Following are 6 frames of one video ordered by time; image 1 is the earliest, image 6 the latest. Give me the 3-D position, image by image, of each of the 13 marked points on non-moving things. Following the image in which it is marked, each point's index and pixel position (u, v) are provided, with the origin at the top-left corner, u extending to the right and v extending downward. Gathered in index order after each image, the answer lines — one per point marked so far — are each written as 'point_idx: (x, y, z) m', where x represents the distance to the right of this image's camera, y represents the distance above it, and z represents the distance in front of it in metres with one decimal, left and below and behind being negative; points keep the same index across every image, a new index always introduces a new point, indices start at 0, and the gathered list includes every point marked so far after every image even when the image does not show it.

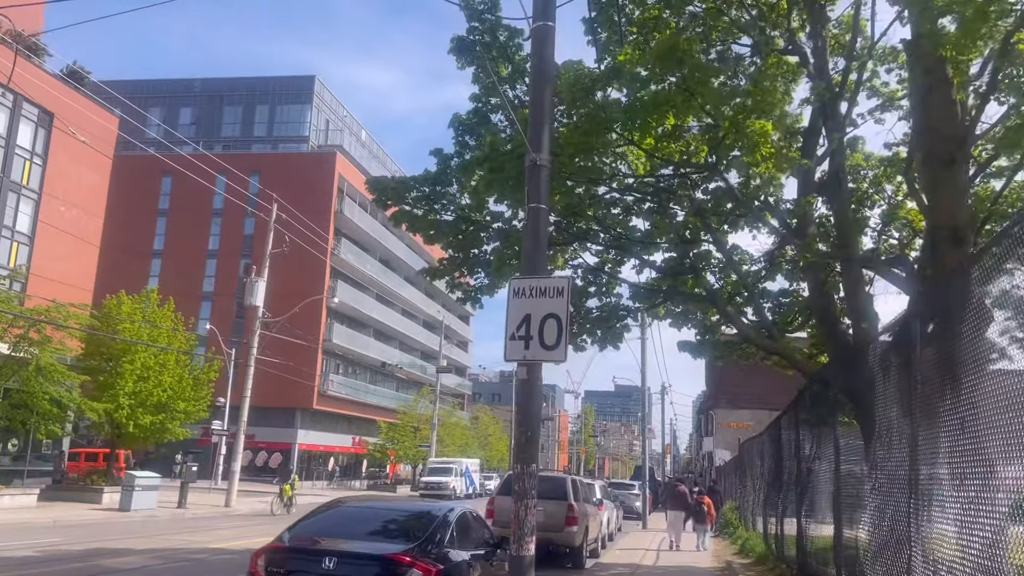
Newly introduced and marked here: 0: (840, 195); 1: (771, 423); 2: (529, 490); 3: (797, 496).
0: (+4.4, +1.3, +11.1) m
1: (+4.8, -2.6, +15.1) m
2: (+0.1, -1.6, +6.6) m
3: (+4.2, -3.1, +11.9) m
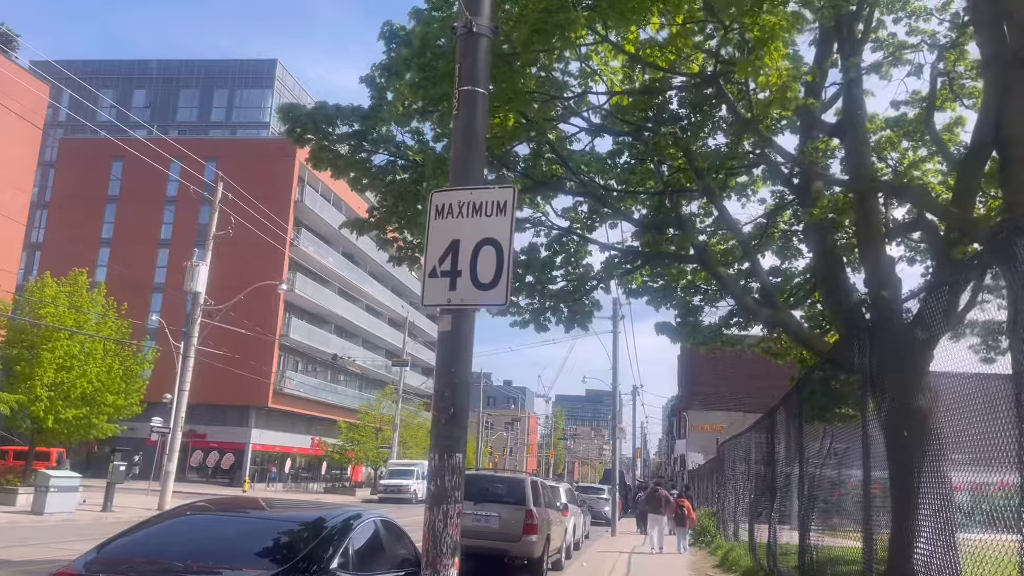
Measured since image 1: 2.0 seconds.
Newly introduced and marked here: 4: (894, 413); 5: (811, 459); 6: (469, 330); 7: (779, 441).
0: (+3.8, +1.7, +9.2) m
1: (+4.0, -2.2, +13.3) m
2: (-0.3, -1.1, +4.5) m
3: (+3.5, -2.7, +10.0) m
4: (+3.3, -1.1, +7.1) m
5: (+3.5, -2.0, +9.5) m
6: (-0.3, -0.2, +4.8) m
7: (+3.8, -2.2, +11.5) m
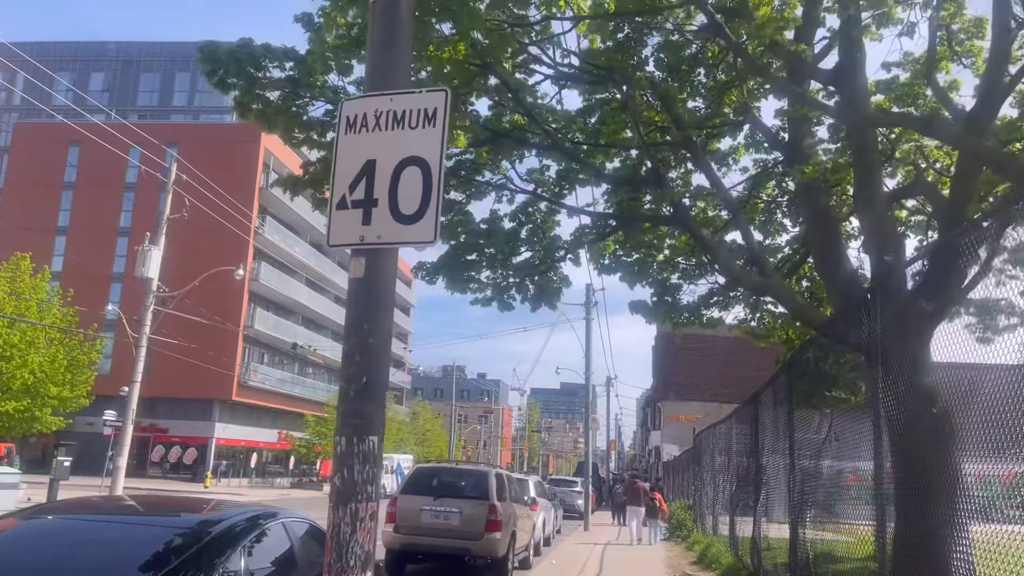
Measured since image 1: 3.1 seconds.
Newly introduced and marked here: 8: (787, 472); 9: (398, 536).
0: (+3.4, +2.1, +8.2) m
1: (+3.5, -1.8, +12.3) m
2: (-0.6, -0.8, +3.5) m
3: (+3.1, -2.4, +9.1) m
4: (+2.9, -0.8, +6.1) m
5: (+3.1, -1.7, +8.5) m
6: (-0.6, +0.1, +3.7) m
7: (+3.3, -1.9, +10.6) m
8: (+3.1, -2.1, +9.3) m
9: (-1.6, -3.6, +11.8) m
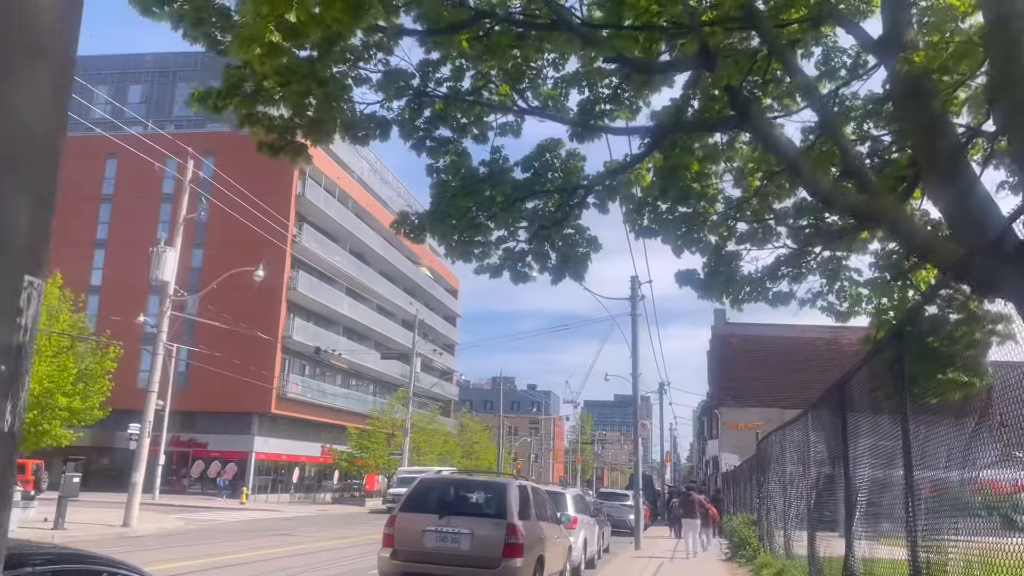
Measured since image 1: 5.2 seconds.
0: (+3.3, +2.6, +5.9) m
1: (+3.7, -1.4, +9.9) m
2: (-0.9, -0.4, +1.3) m
3: (+3.1, -1.9, +6.6) m
4: (+2.8, -0.2, +3.7) m
5: (+3.1, -1.2, +6.1) m
6: (-0.9, +0.5, +1.5) m
7: (+3.4, -1.4, +8.1) m
8: (+3.2, -1.6, +6.9) m
9: (-1.4, -3.2, +9.6) m
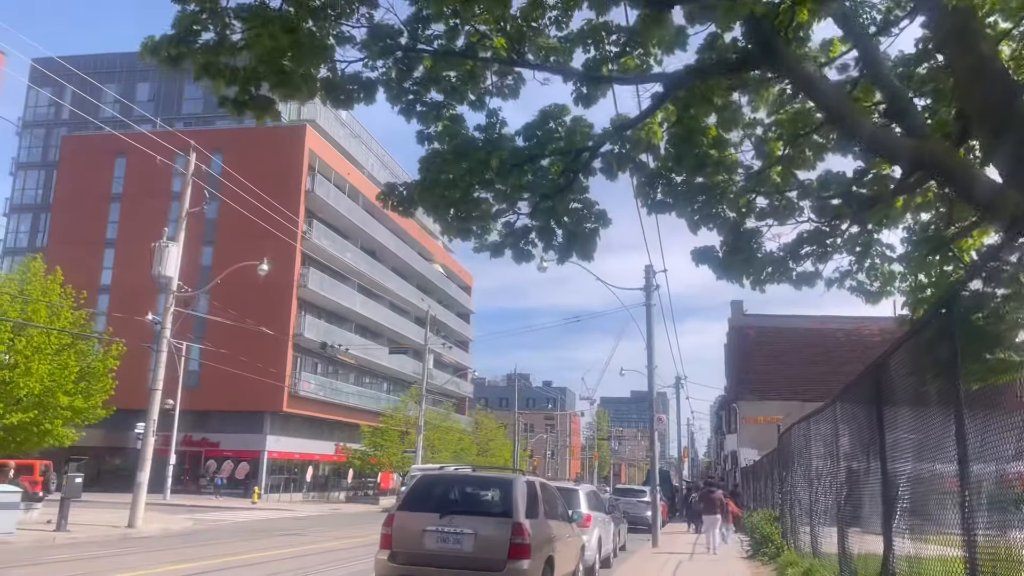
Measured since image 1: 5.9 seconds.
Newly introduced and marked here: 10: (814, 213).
0: (+3.3, +2.8, +5.1) m
1: (+3.8, -1.1, +9.1) m
2: (-1.0, -0.2, +0.6) m
3: (+3.2, -1.7, +5.9) m
4: (+2.7, 0.0, +3.0) m
5: (+3.1, -1.0, +5.4) m
6: (-1.0, +0.7, +0.9) m
7: (+3.5, -1.2, +7.4) m
8: (+3.2, -1.4, +6.1) m
9: (-1.3, -3.1, +9.0) m
10: (+3.4, +0.8, +9.2) m
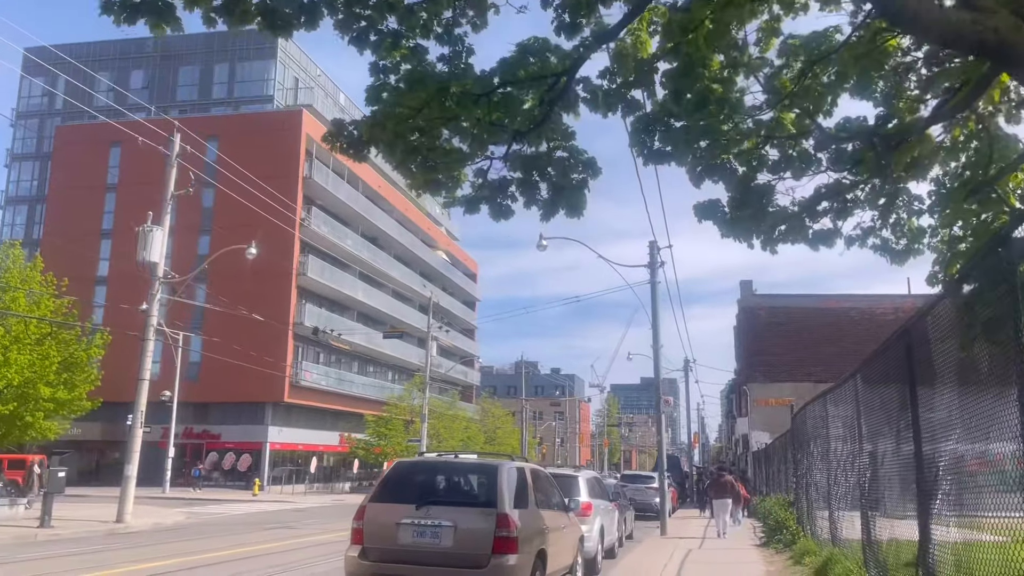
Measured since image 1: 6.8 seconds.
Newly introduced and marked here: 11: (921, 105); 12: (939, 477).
0: (+3.0, +3.2, +4.0) m
1: (+3.6, -0.7, +8.1) m
2: (-1.3, 0.0, -0.3) m
3: (+3.0, -1.3, +4.9) m
4: (+2.5, +0.3, +2.0) m
5: (+2.9, -0.6, +4.4) m
6: (-1.3, +0.9, -0.1) m
7: (+3.3, -0.8, +6.4) m
8: (+3.0, -1.0, +5.1) m
9: (-1.4, -2.7, +8.0) m
10: (+3.2, +1.3, +8.2) m
11: (+4.4, +2.1, +8.7) m
12: (+3.3, -1.3, +6.4) m
